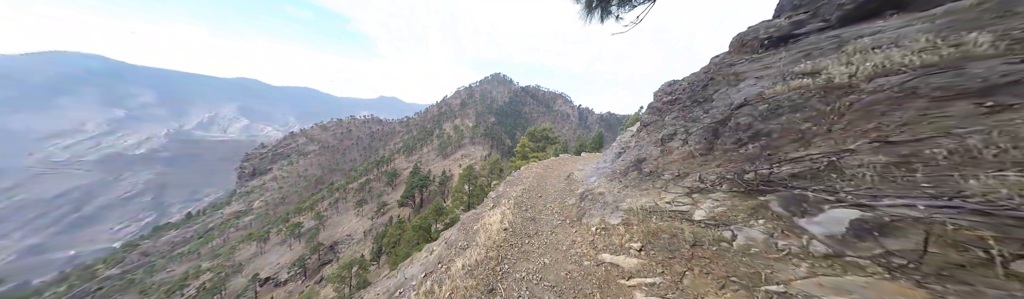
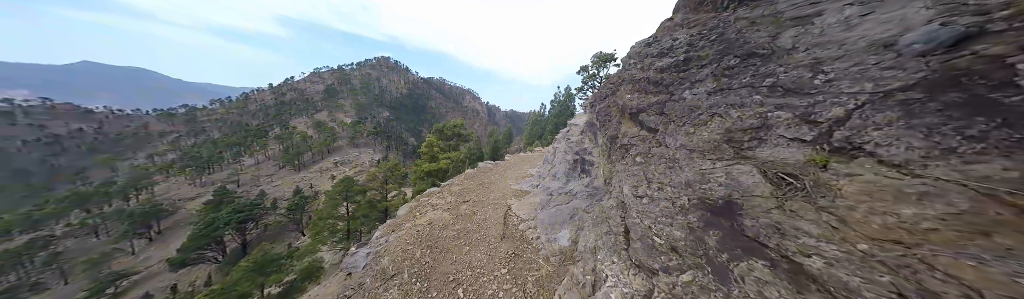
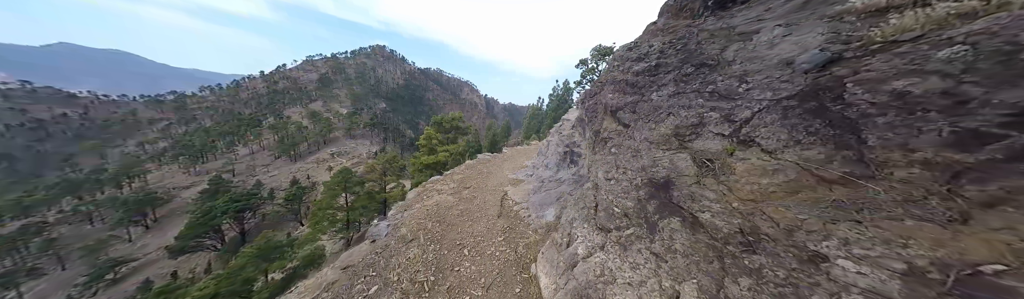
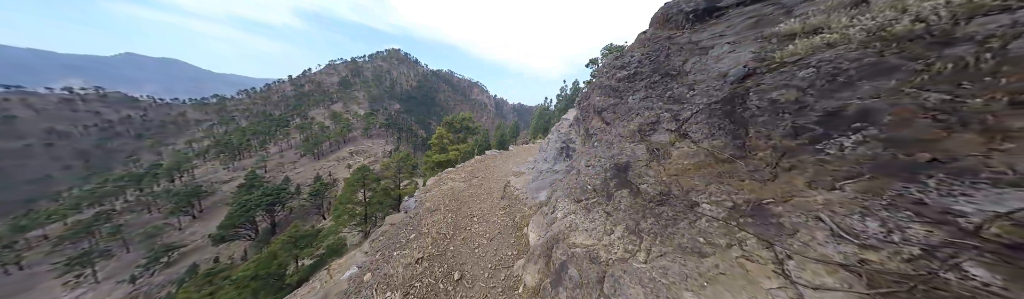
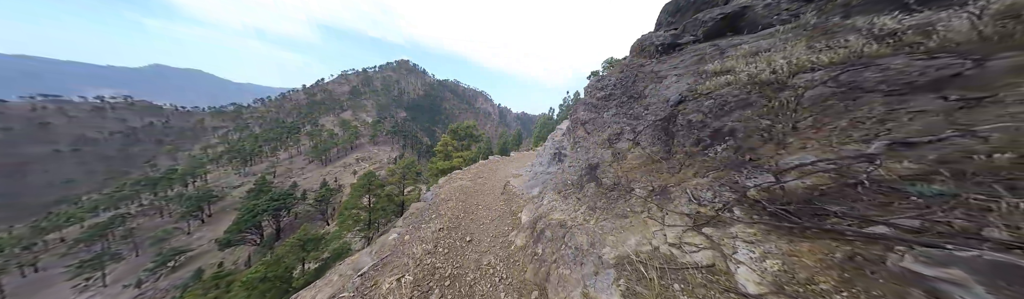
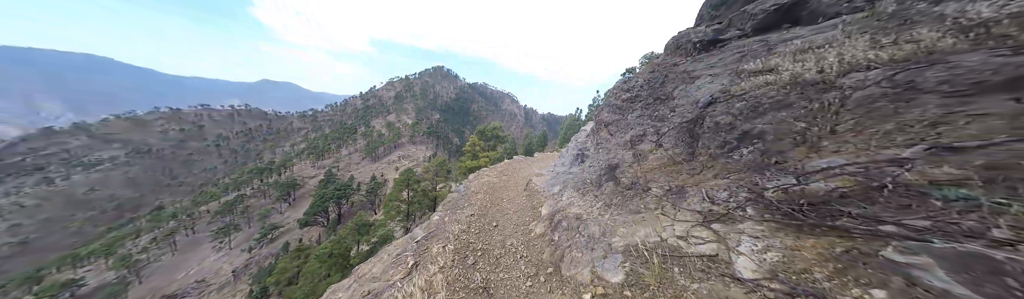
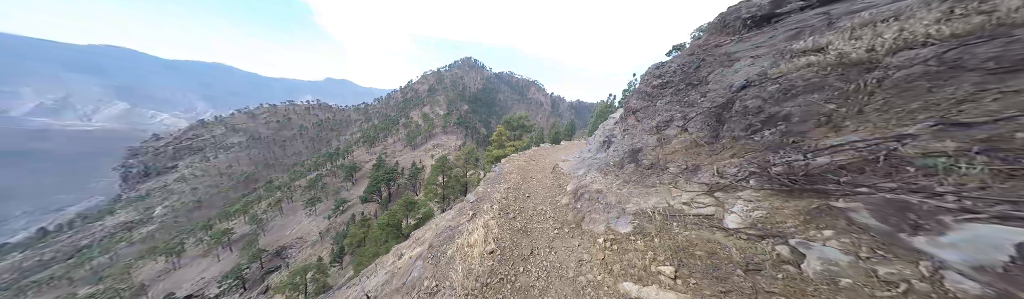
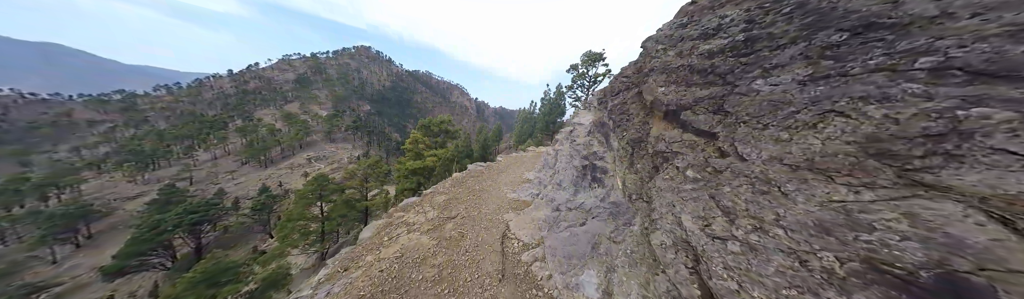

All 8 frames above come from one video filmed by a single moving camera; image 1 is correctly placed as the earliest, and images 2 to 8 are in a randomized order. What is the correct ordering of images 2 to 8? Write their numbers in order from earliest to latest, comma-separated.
7, 6, 5, 4, 3, 2, 8
